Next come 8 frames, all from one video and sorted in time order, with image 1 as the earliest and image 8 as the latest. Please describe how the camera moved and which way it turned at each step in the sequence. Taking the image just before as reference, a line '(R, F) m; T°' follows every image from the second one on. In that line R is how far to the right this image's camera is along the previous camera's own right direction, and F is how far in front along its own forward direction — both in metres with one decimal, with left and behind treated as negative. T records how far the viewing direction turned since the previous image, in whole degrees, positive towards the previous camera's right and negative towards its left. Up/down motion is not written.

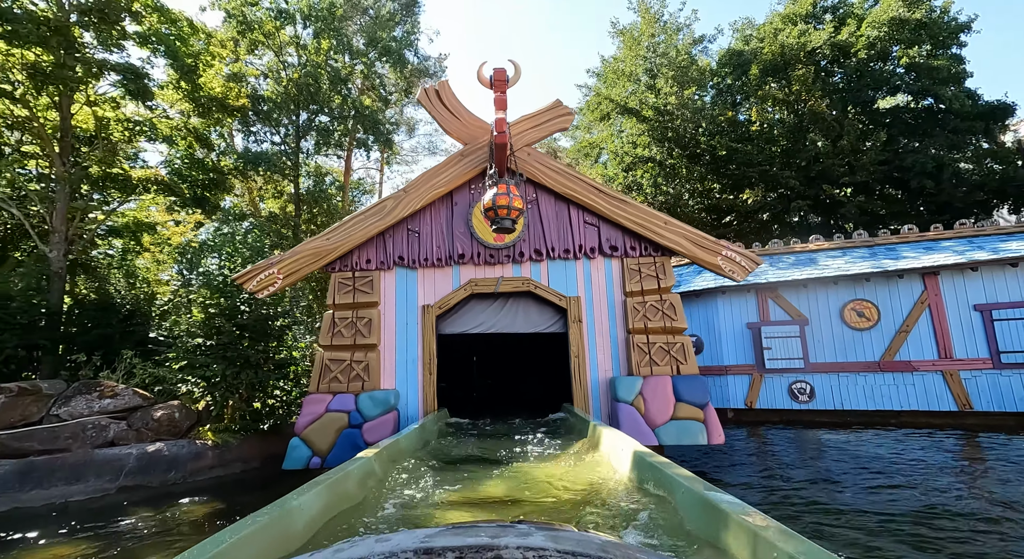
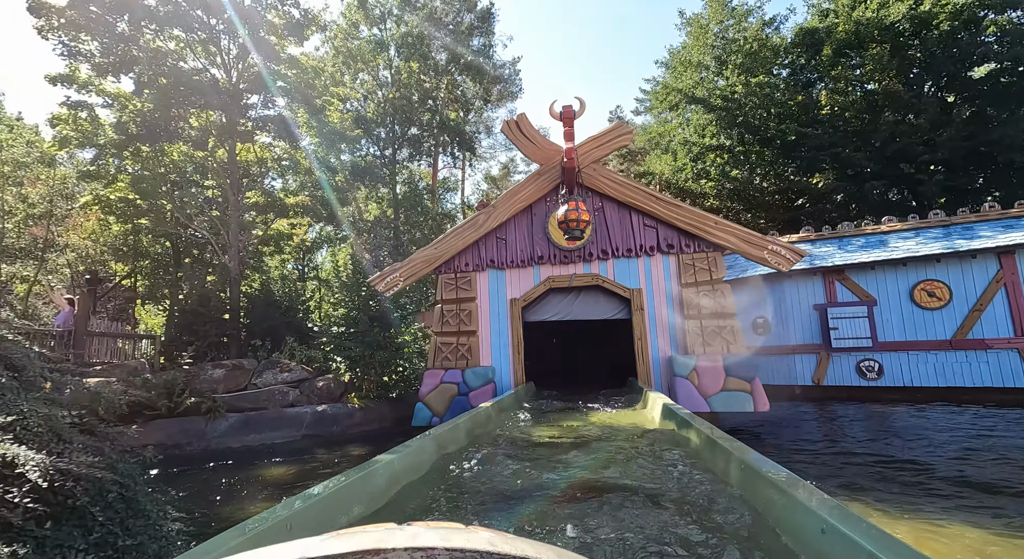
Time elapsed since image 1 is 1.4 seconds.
(+0.1, -1.4) m; -9°
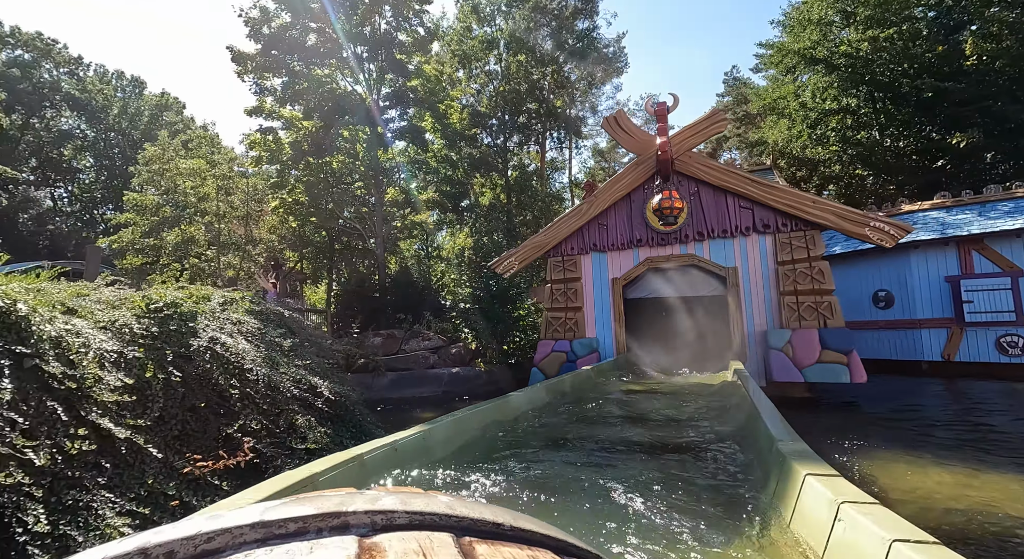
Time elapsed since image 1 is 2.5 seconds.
(+0.2, -1.1) m; -13°
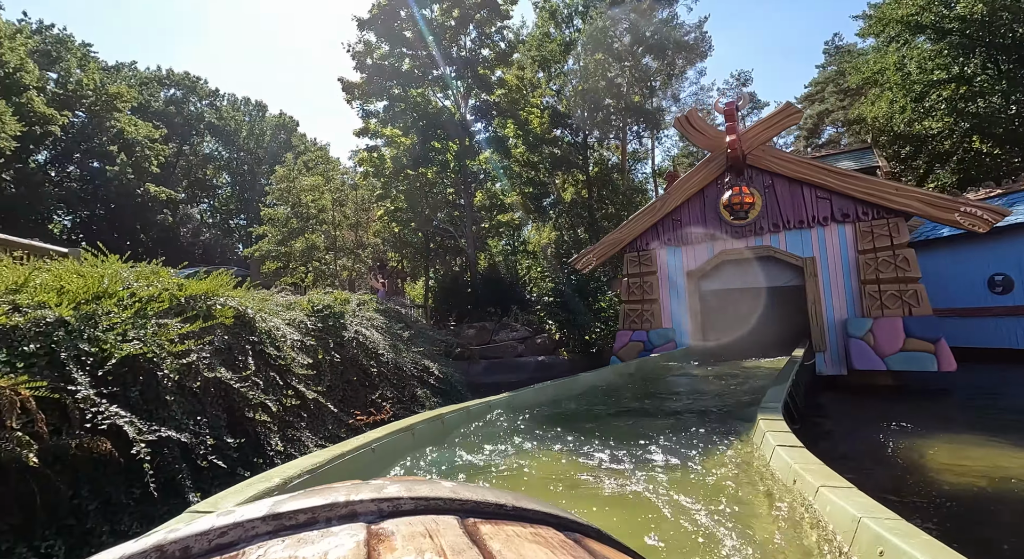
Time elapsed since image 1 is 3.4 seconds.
(+0.2, -0.8) m; -10°
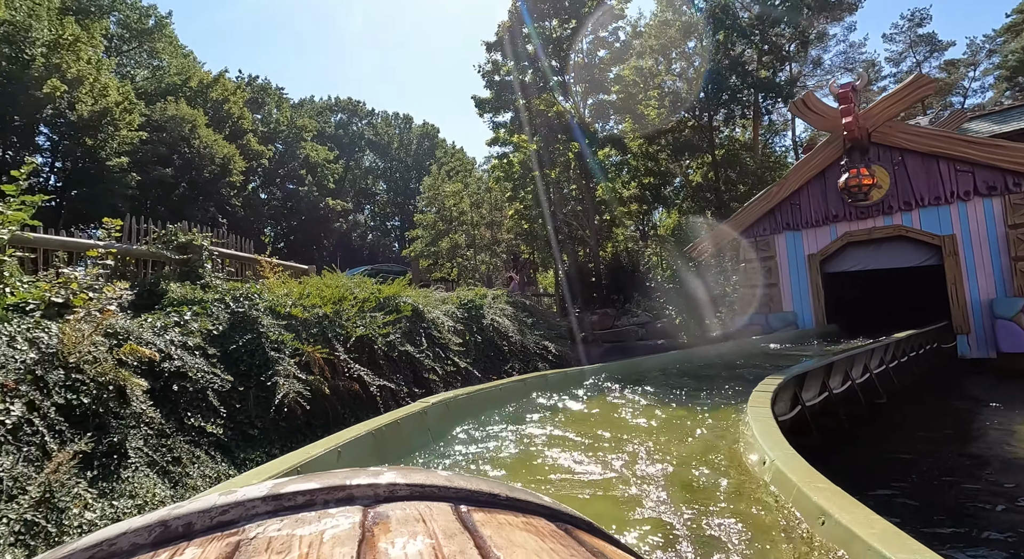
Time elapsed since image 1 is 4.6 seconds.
(+0.4, -1.1) m; -15°
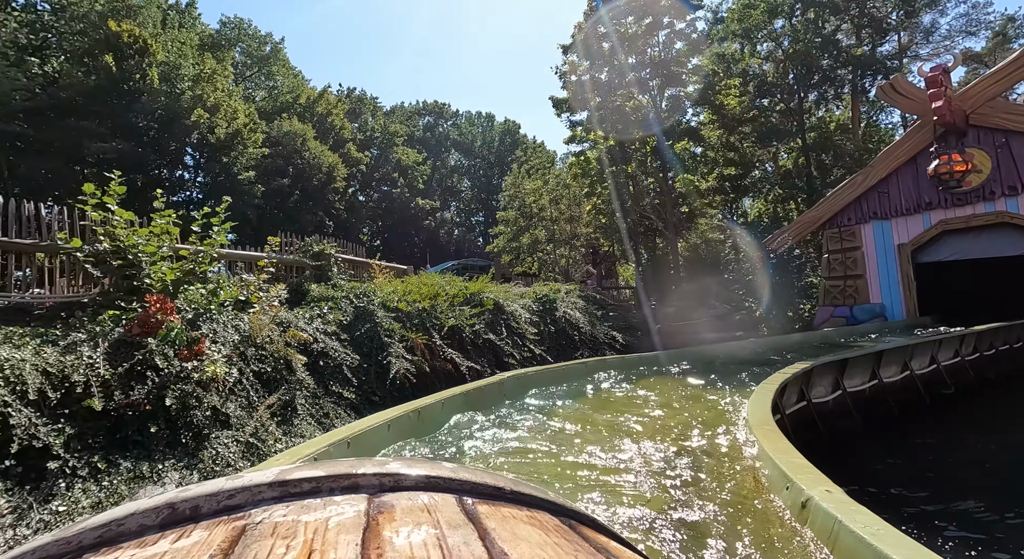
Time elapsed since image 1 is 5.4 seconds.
(+0.2, -0.6) m; -9°
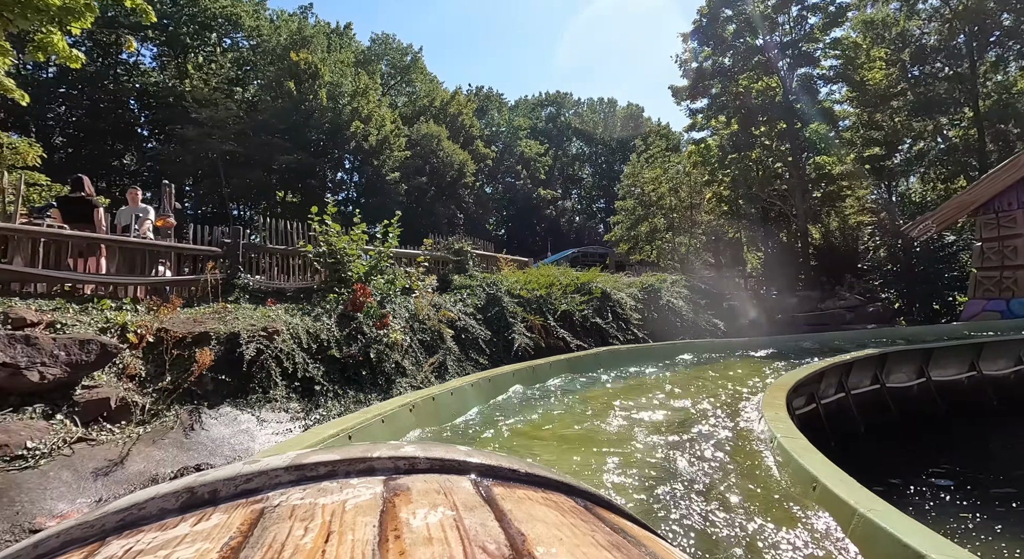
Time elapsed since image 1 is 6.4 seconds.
(+0.2, -0.8) m; -14°
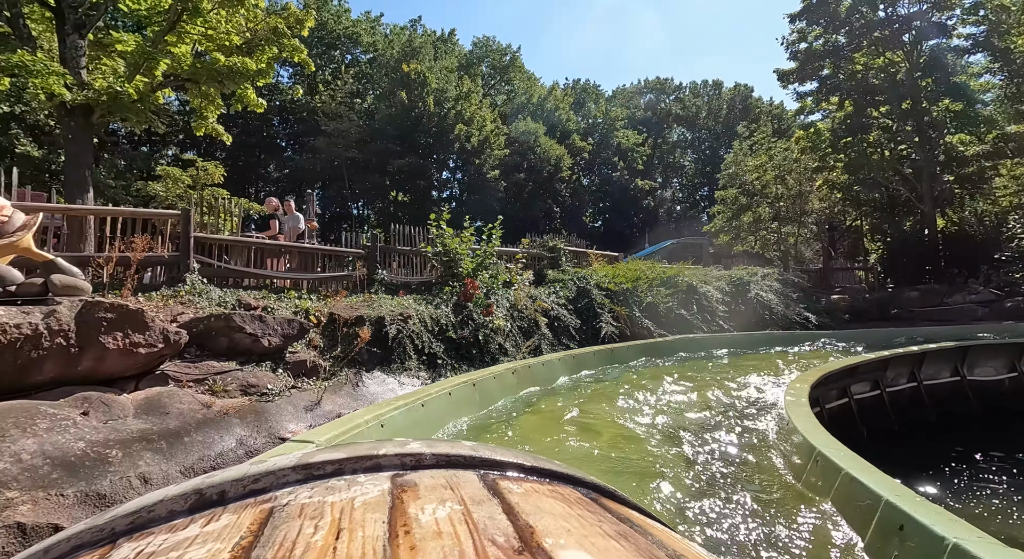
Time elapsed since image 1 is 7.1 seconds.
(+0.1, -0.6) m; -11°
